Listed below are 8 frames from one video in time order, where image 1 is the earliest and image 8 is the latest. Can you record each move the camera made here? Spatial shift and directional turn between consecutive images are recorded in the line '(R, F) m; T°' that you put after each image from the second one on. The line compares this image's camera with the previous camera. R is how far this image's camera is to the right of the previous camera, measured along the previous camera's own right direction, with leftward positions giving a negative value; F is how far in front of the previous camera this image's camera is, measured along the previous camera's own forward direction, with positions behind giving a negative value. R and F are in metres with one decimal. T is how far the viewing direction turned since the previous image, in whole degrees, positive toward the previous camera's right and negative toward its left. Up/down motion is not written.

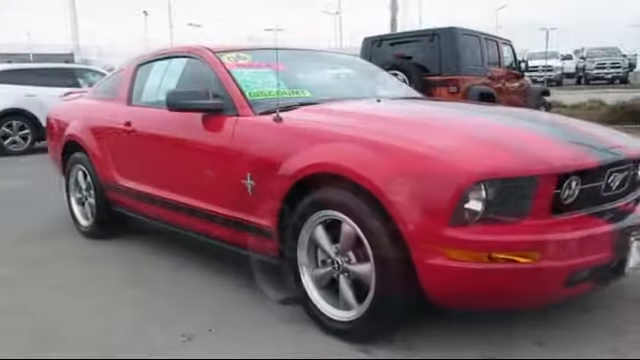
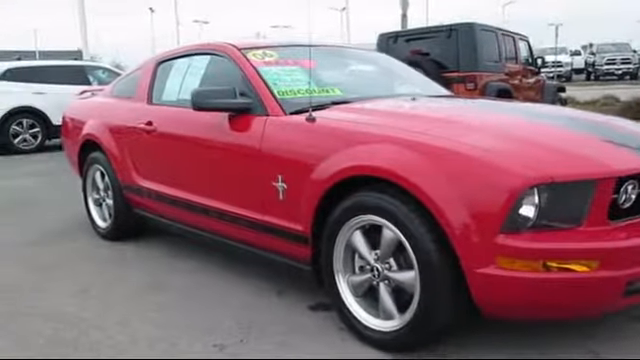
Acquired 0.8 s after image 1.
(-0.2, +0.2) m; 0°
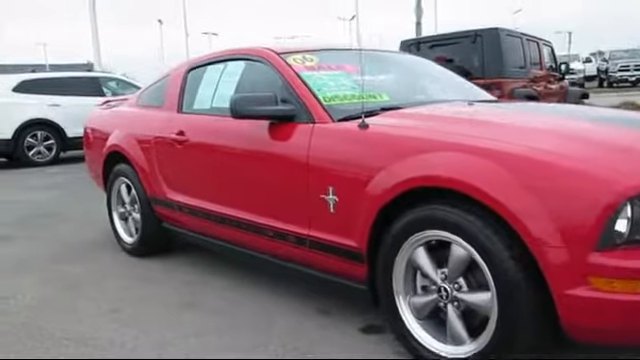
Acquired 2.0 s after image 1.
(-0.2, +0.3) m; -1°
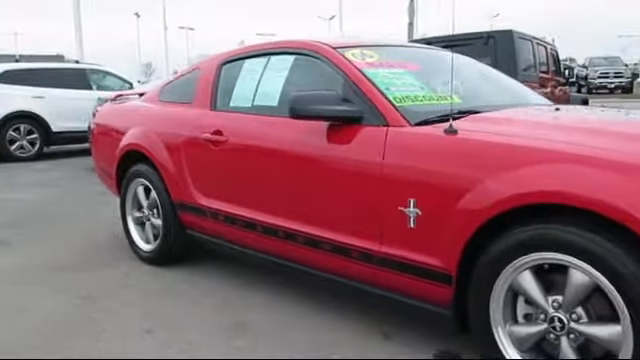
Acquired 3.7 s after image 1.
(-0.5, +0.4) m; +3°
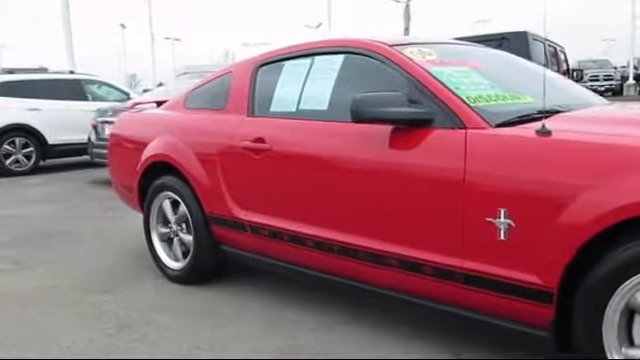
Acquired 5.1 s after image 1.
(-0.4, +0.3) m; +1°
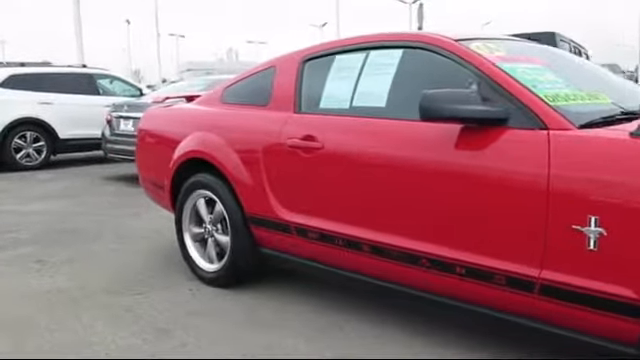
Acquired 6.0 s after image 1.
(-0.3, +0.2) m; 0°
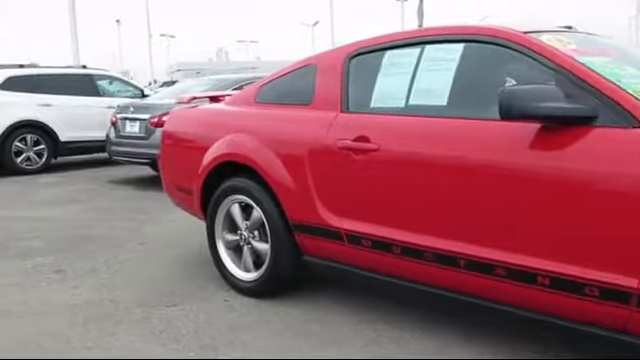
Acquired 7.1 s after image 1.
(-0.3, +0.2) m; +1°
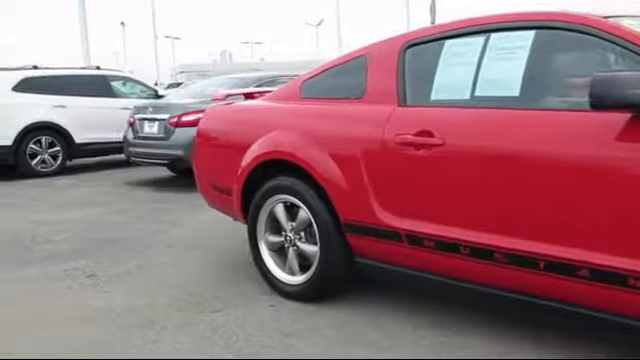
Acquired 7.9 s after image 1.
(-0.3, +0.2) m; 0°
